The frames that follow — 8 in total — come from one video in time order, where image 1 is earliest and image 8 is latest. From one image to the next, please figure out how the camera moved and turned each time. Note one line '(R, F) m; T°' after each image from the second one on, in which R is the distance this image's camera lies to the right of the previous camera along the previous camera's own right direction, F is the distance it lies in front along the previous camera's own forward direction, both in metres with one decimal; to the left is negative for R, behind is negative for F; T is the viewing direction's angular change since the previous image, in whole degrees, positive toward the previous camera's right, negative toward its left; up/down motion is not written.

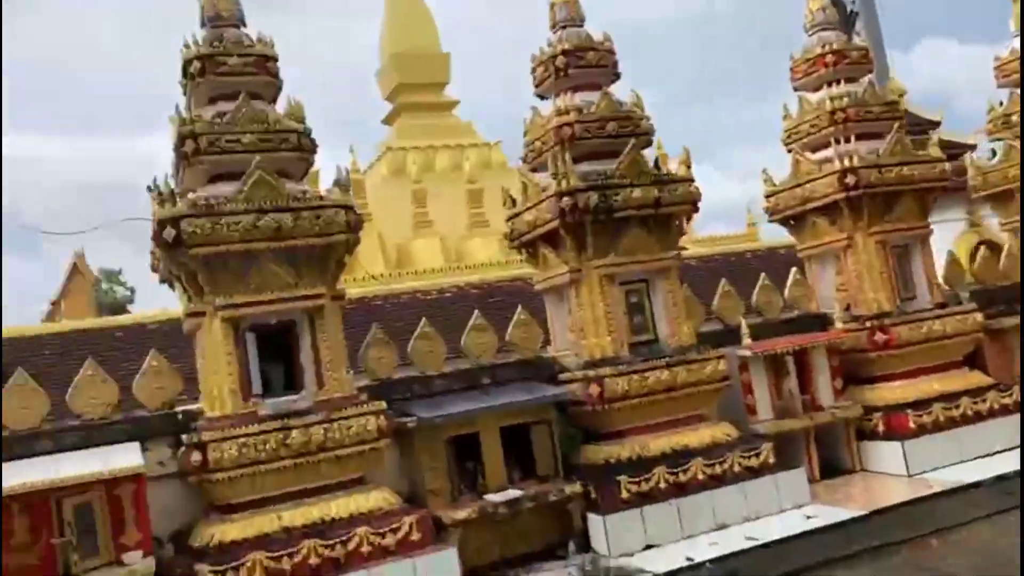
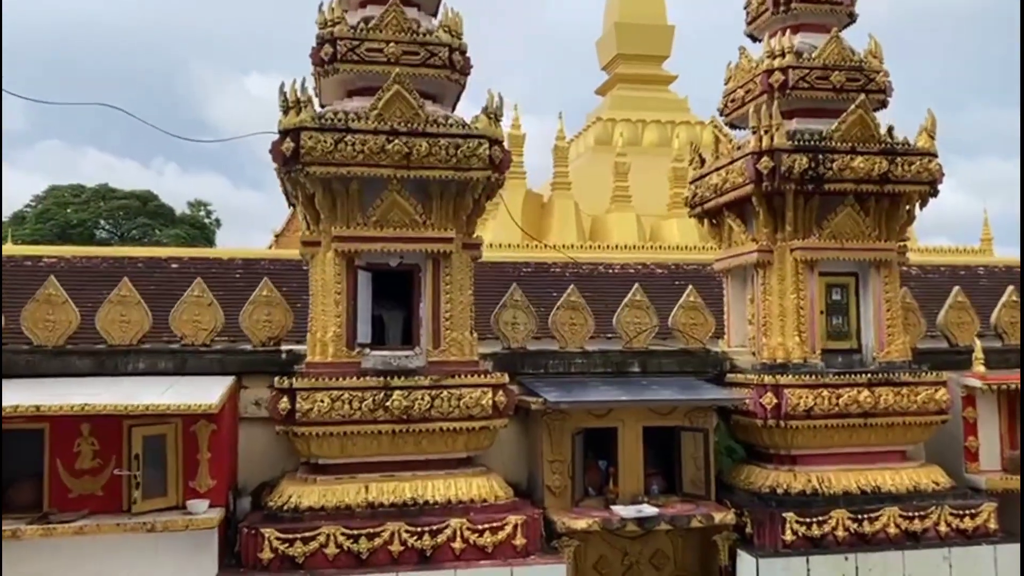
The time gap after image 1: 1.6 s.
(+0.3, +1.6) m; -12°
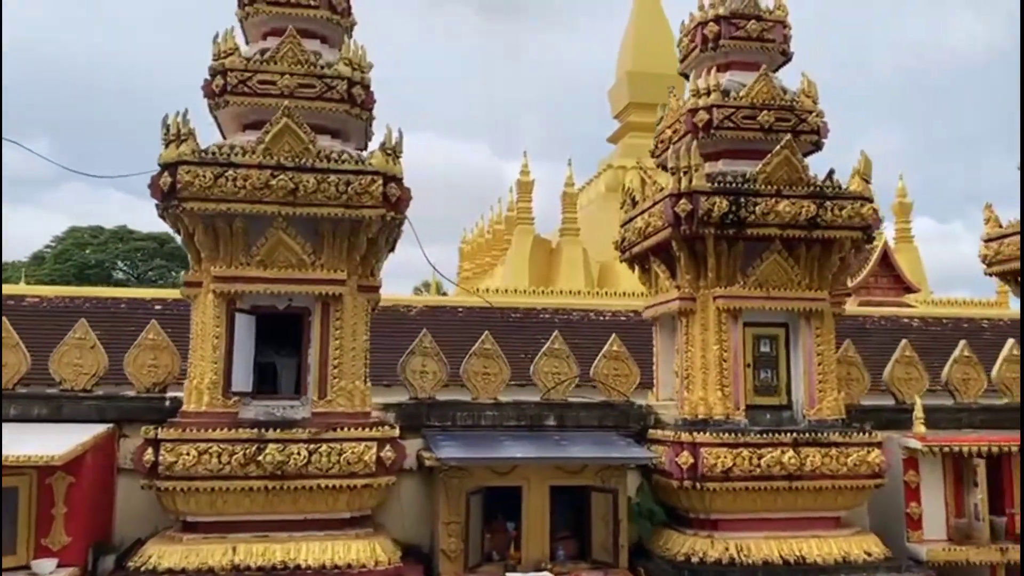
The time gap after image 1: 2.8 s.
(+1.0, +0.5) m; -1°
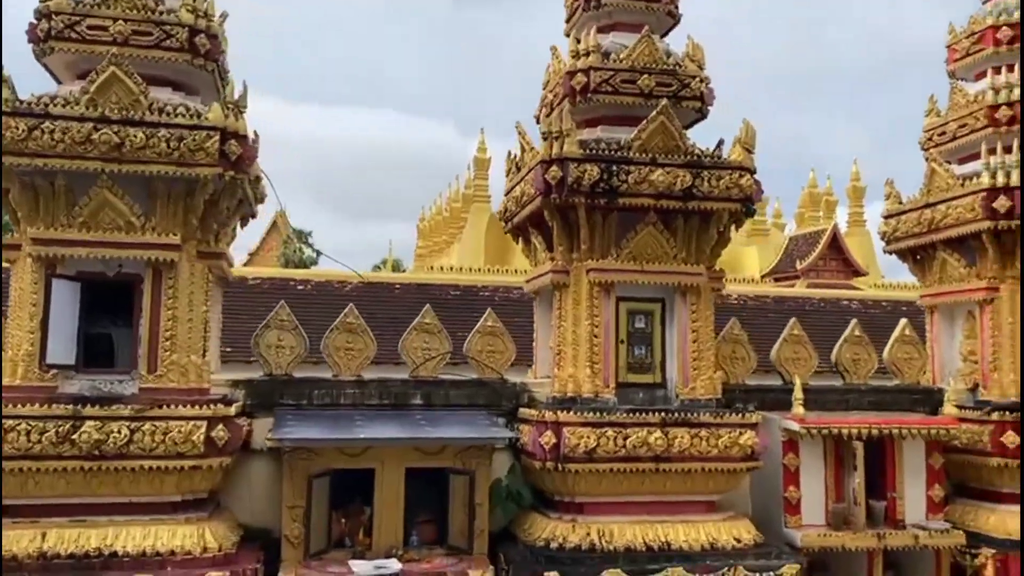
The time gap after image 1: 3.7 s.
(+0.9, +0.4) m; +2°
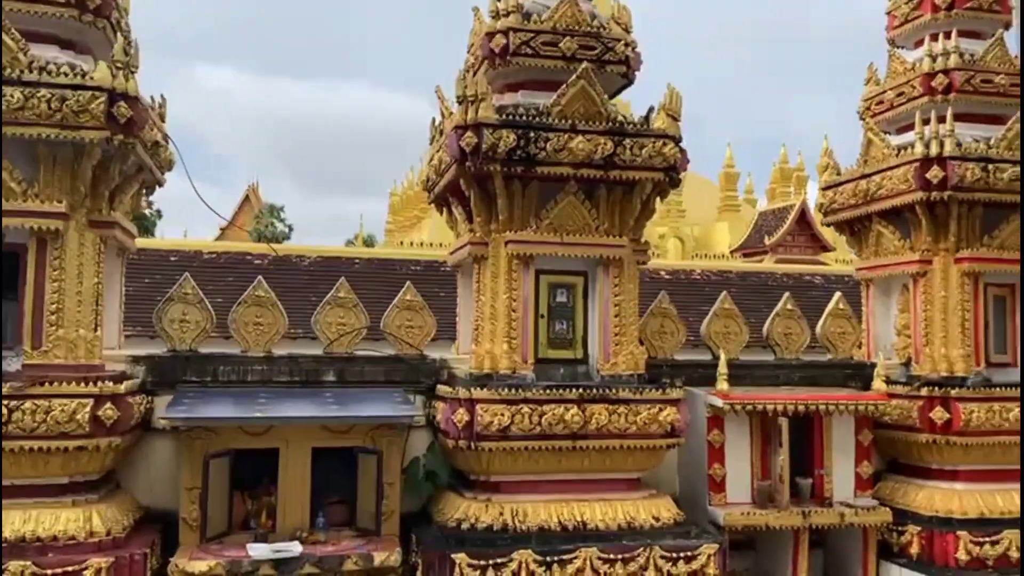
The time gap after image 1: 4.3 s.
(+0.5, +0.3) m; +2°
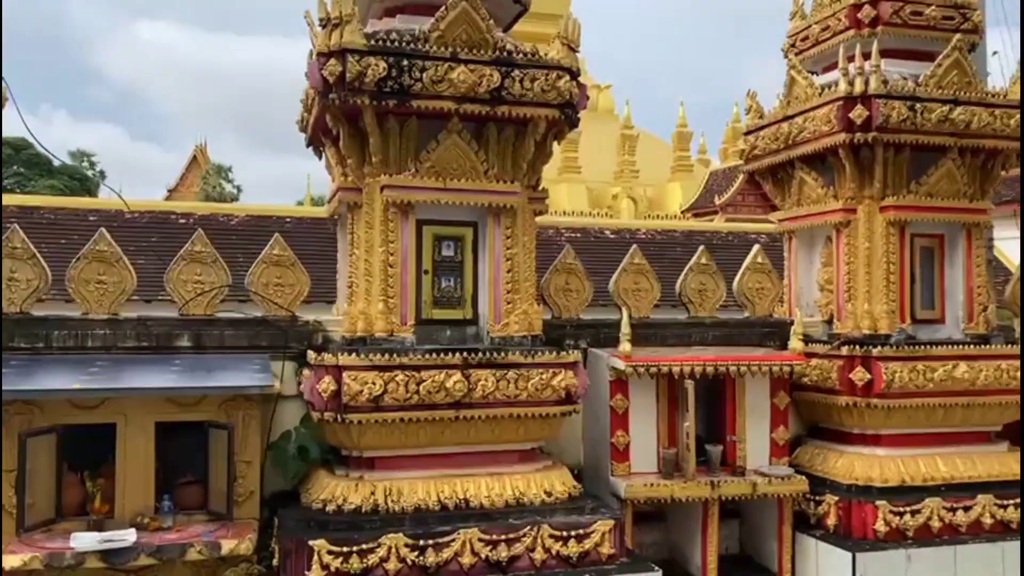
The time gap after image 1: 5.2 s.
(+0.6, +0.8) m; +3°
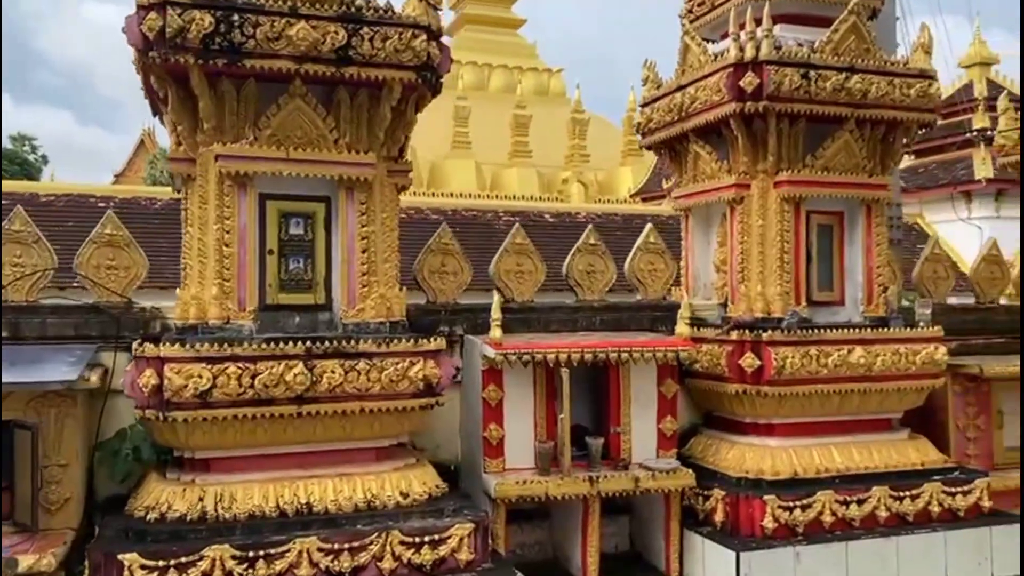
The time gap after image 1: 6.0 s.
(+0.7, +0.5) m; +3°
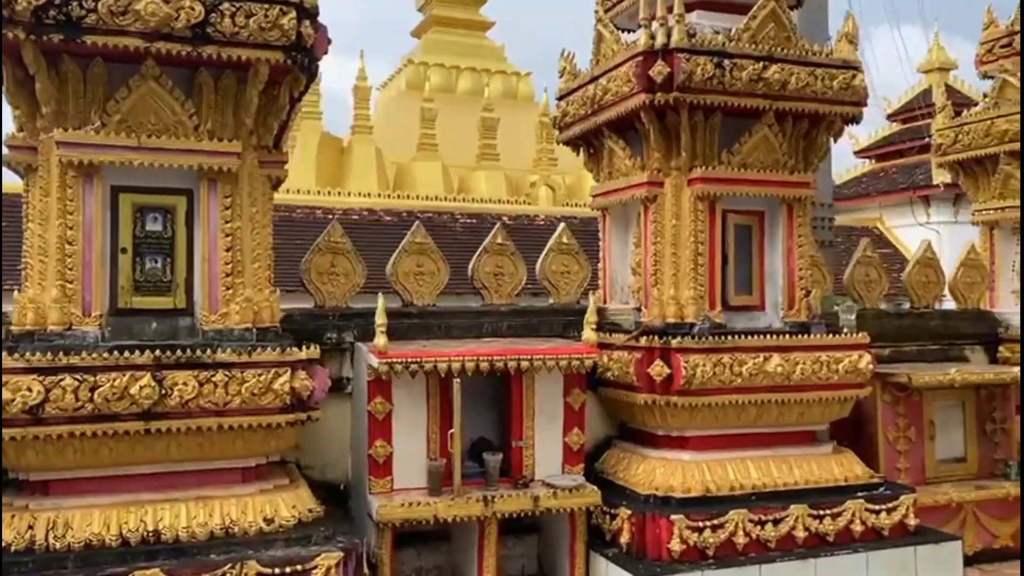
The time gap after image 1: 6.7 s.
(+0.6, +0.5) m; +2°
